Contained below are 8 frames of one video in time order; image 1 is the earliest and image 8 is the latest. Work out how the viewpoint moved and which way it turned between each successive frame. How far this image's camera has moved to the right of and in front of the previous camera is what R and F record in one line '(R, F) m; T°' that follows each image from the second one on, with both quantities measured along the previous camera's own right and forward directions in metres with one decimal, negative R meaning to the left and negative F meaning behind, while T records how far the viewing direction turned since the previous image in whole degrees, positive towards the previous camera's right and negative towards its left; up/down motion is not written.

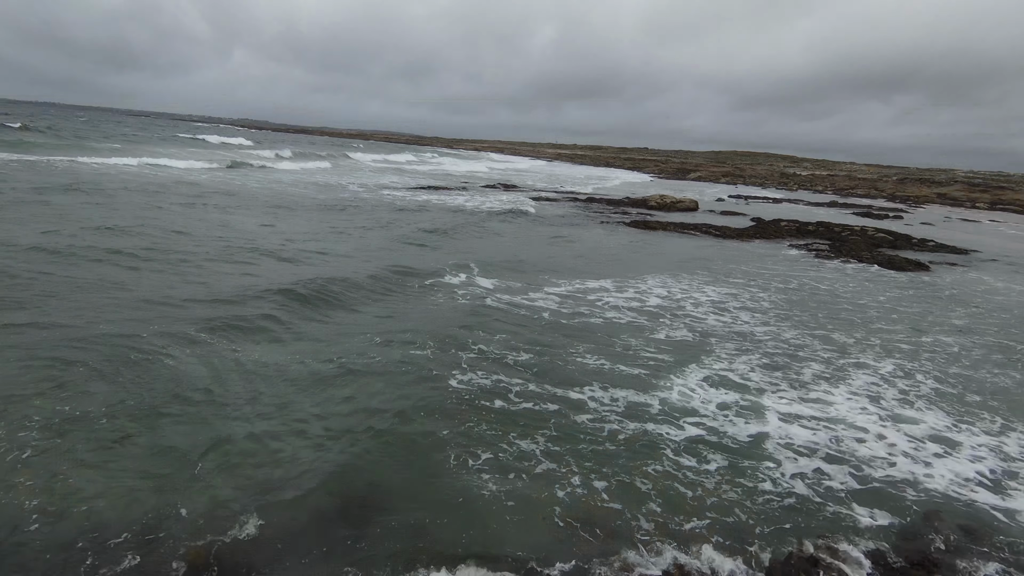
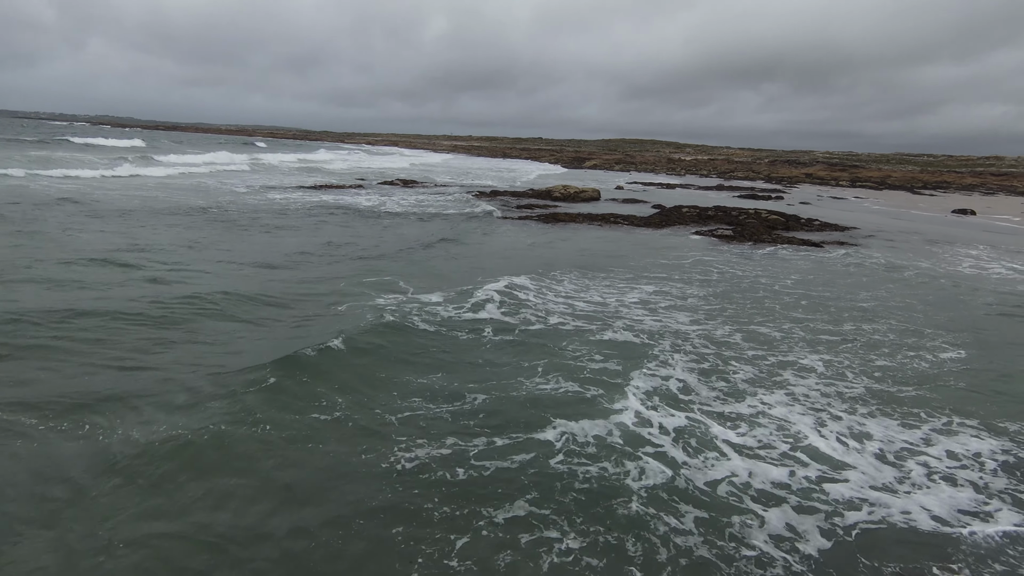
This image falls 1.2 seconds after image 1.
(-0.2, +1.0) m; +9°
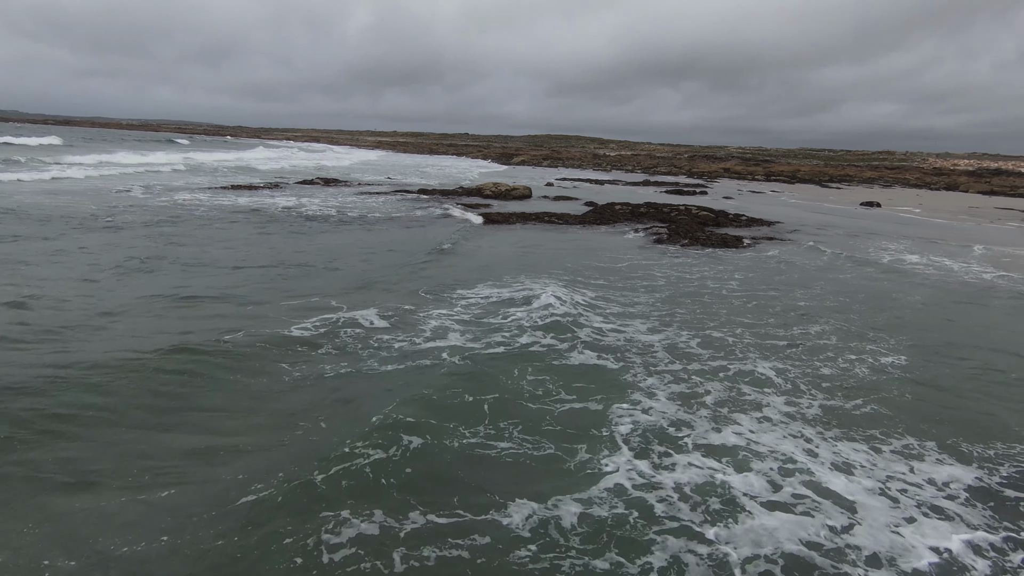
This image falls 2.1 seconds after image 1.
(-0.1, +0.9) m; +7°
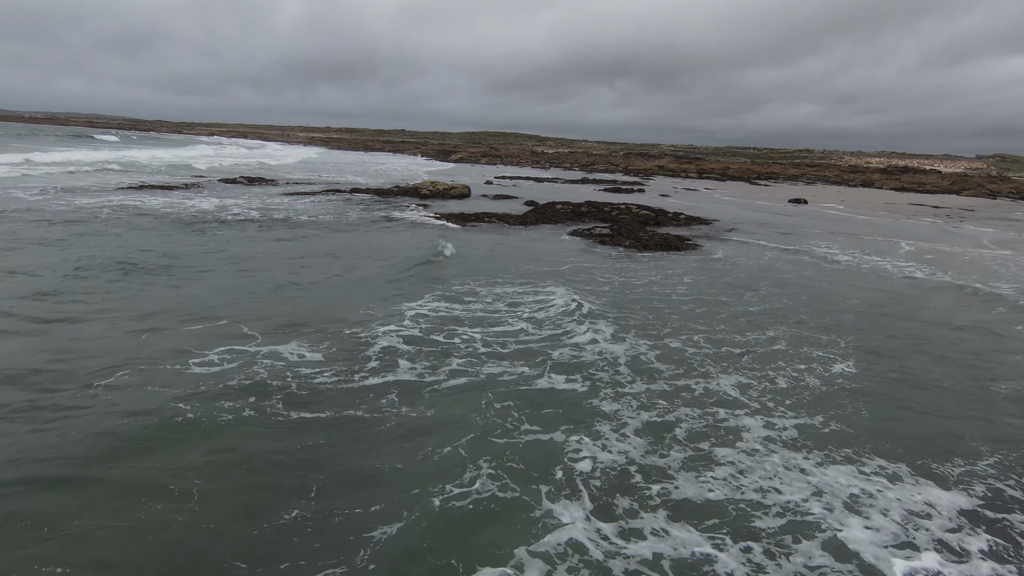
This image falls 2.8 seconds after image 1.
(0.0, +0.9) m; +6°
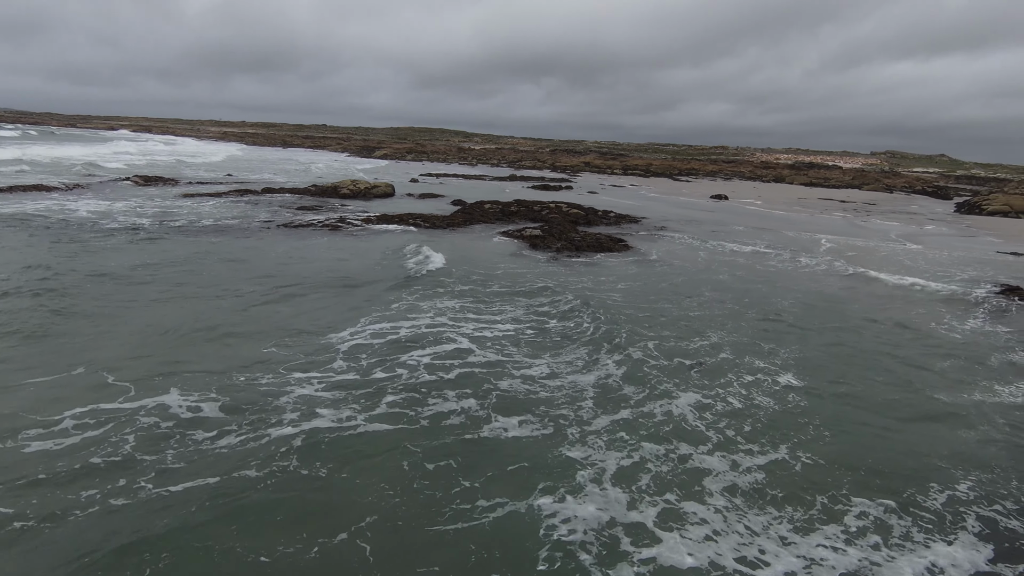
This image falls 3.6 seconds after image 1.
(+0.1, +1.1) m; +7°
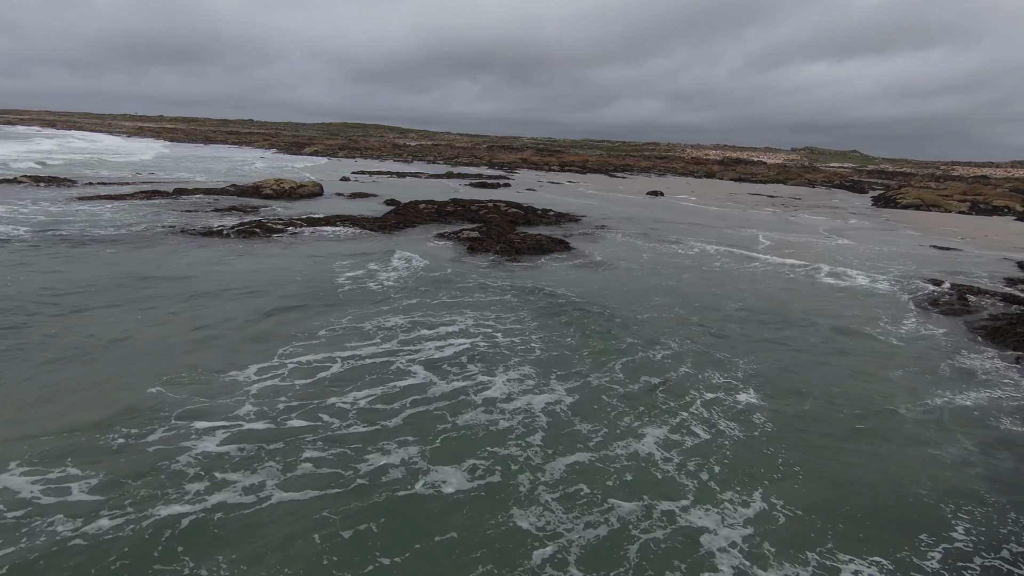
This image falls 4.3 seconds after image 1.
(+0.1, +1.0) m; +6°
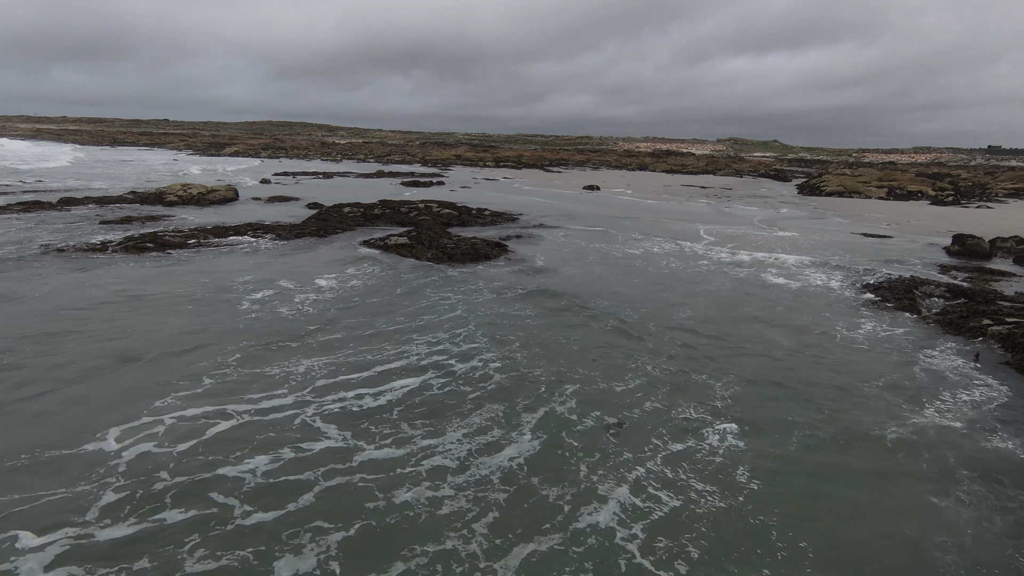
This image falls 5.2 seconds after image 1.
(+0.2, +1.4) m; +6°
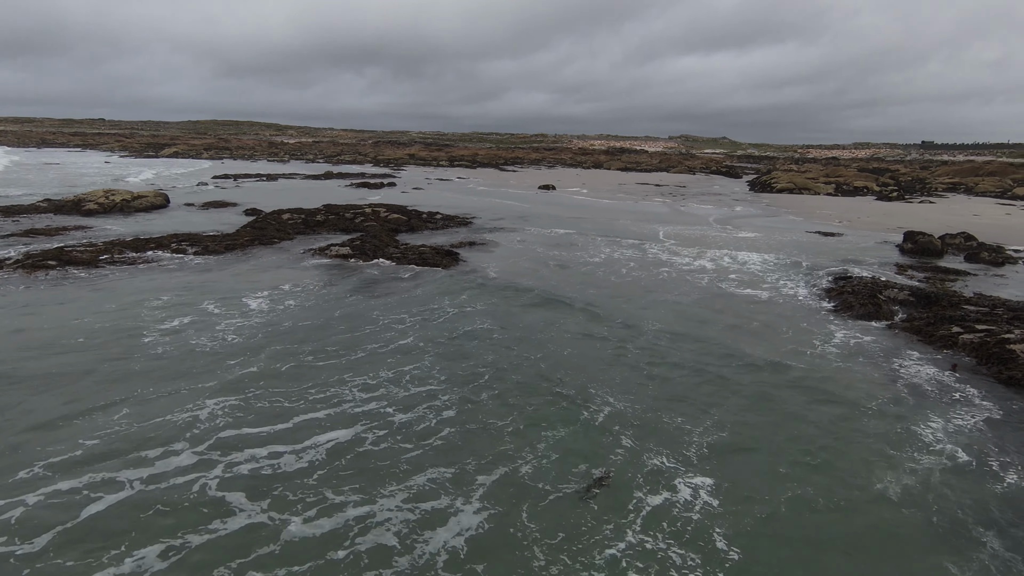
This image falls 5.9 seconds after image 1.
(+0.2, +1.1) m; +4°
